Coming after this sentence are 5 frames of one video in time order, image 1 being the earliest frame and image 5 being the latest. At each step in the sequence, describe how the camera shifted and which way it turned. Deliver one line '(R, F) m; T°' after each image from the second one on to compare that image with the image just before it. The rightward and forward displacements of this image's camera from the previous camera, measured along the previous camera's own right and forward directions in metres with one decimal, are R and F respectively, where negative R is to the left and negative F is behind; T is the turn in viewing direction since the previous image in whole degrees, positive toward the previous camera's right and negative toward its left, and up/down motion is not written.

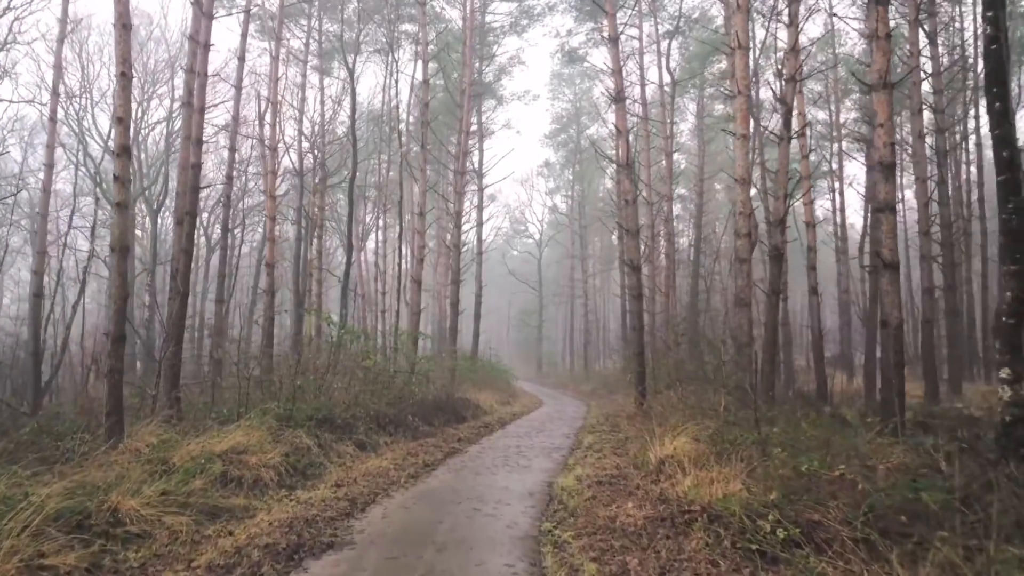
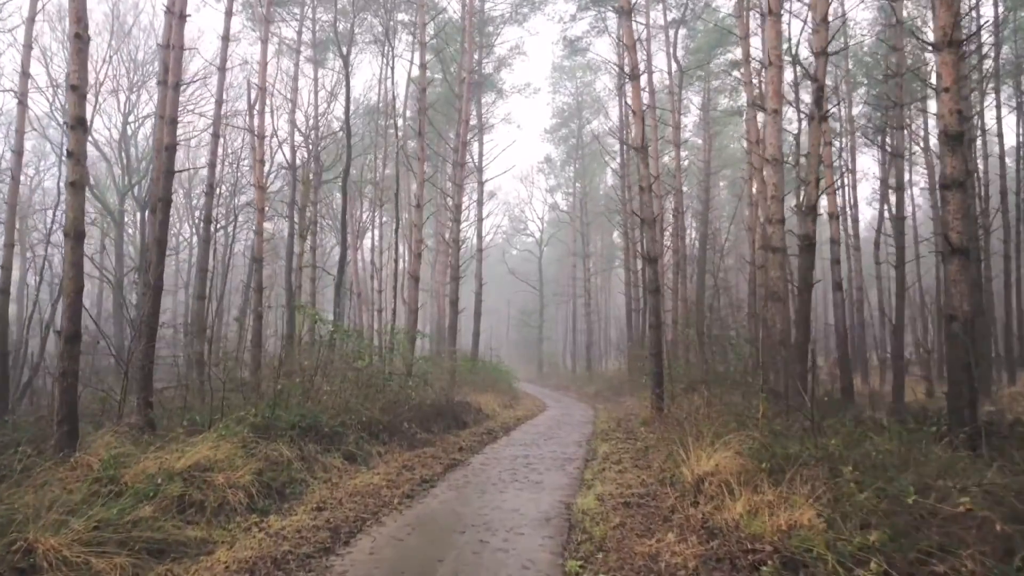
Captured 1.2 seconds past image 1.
(-0.1, +0.9) m; 0°
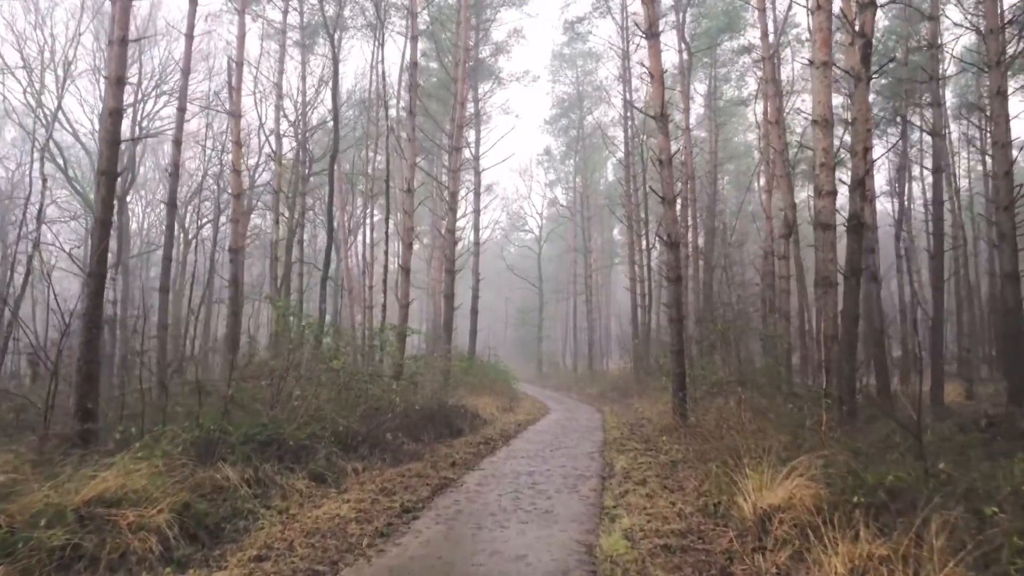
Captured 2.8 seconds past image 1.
(0.0, +1.3) m; 0°
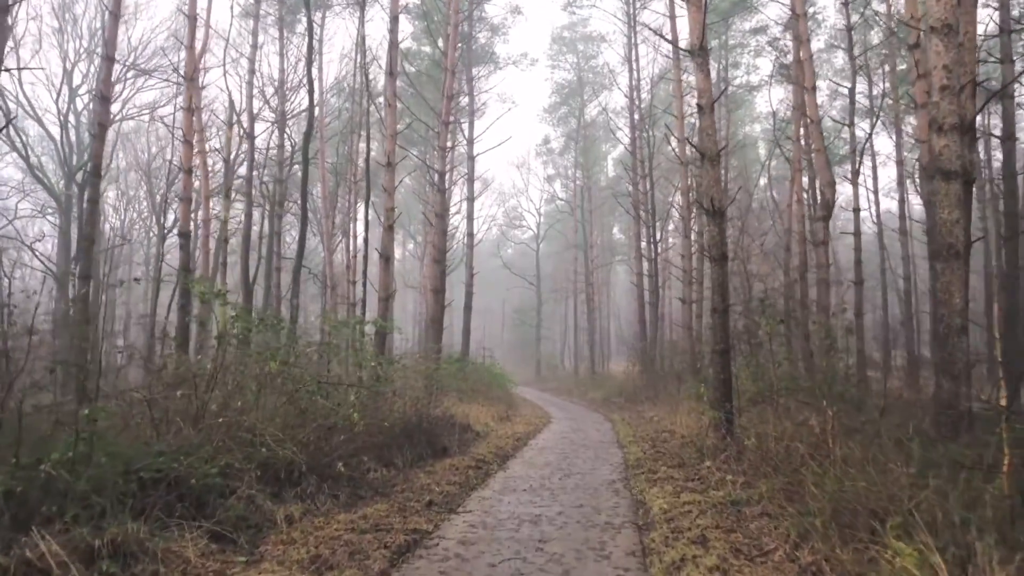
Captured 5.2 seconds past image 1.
(0.0, +2.0) m; 0°
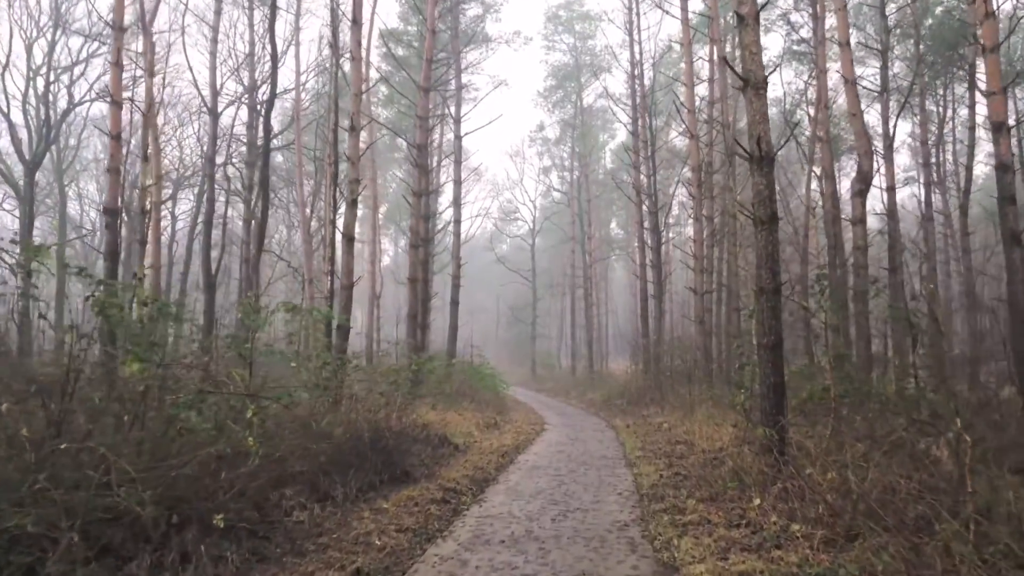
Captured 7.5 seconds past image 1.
(+0.2, +1.8) m; 0°
